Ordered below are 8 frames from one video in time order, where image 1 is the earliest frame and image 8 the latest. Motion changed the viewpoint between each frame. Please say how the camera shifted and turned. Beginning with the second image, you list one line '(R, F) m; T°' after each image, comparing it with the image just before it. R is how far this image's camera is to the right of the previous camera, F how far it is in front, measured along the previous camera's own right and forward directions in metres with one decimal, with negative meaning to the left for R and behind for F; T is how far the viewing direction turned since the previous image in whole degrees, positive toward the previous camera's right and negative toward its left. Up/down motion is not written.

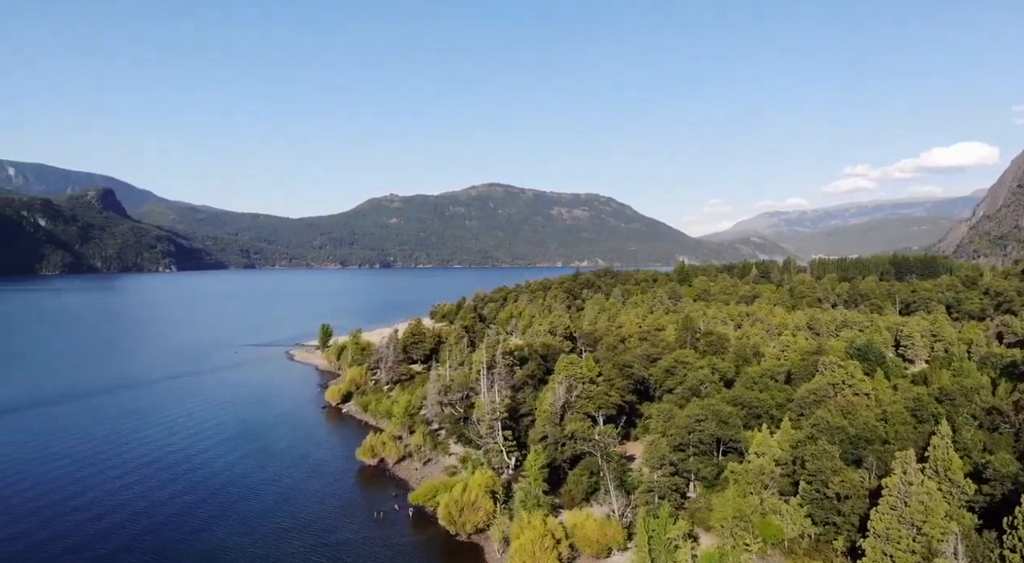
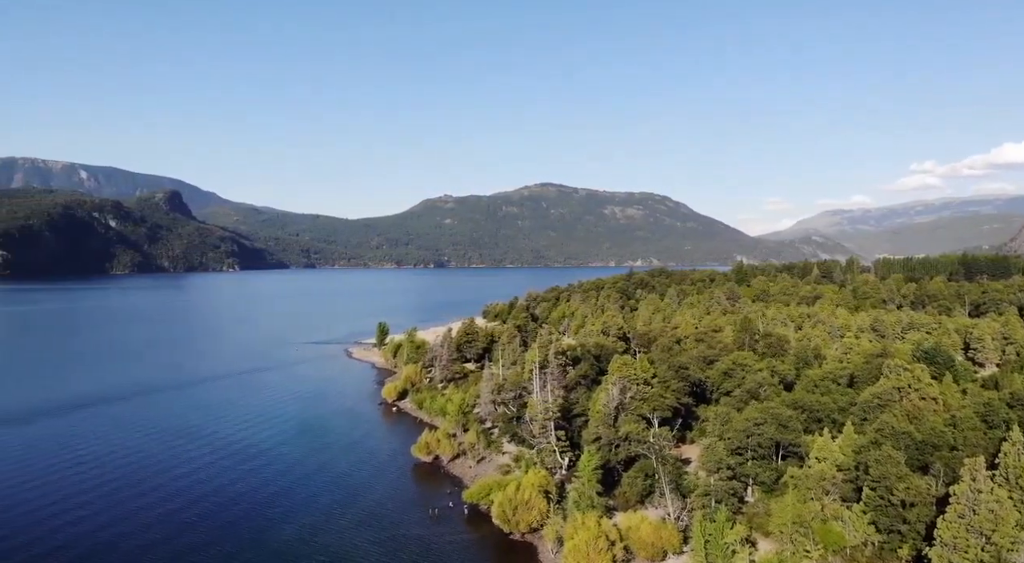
(-0.9, +0.1) m; -4°
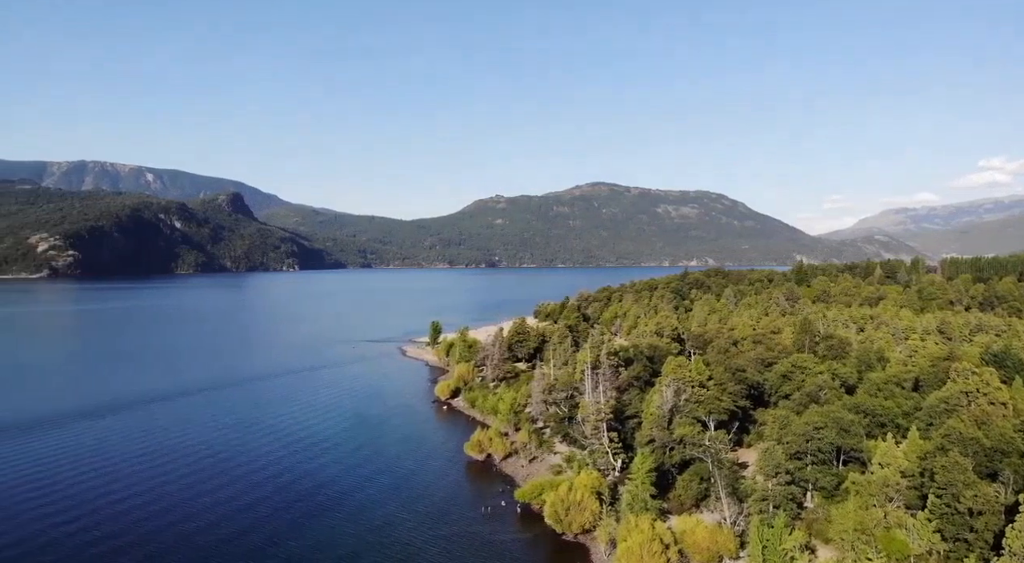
(-1.2, +0.2) m; -3°
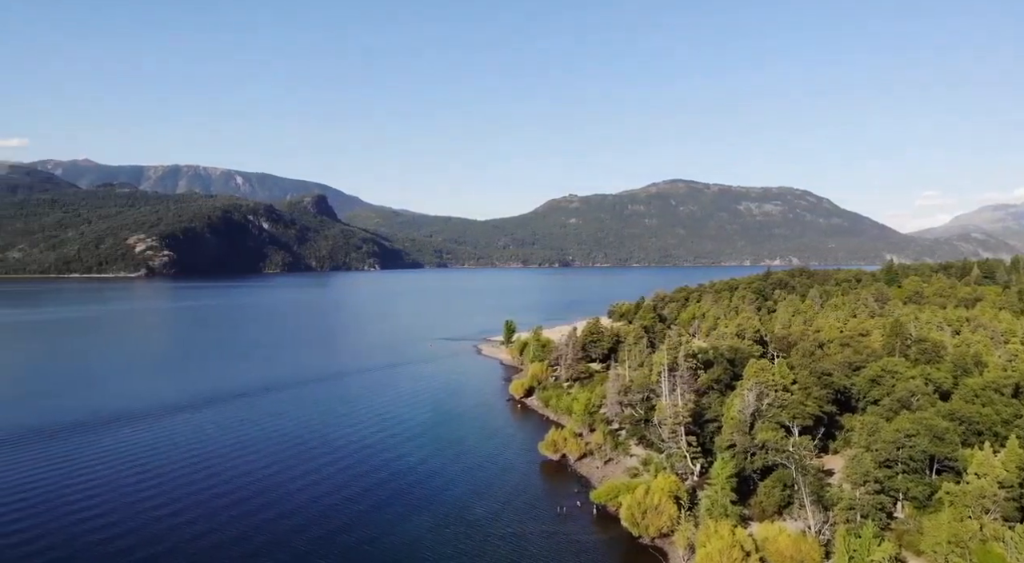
(-1.8, +0.1) m; -4°
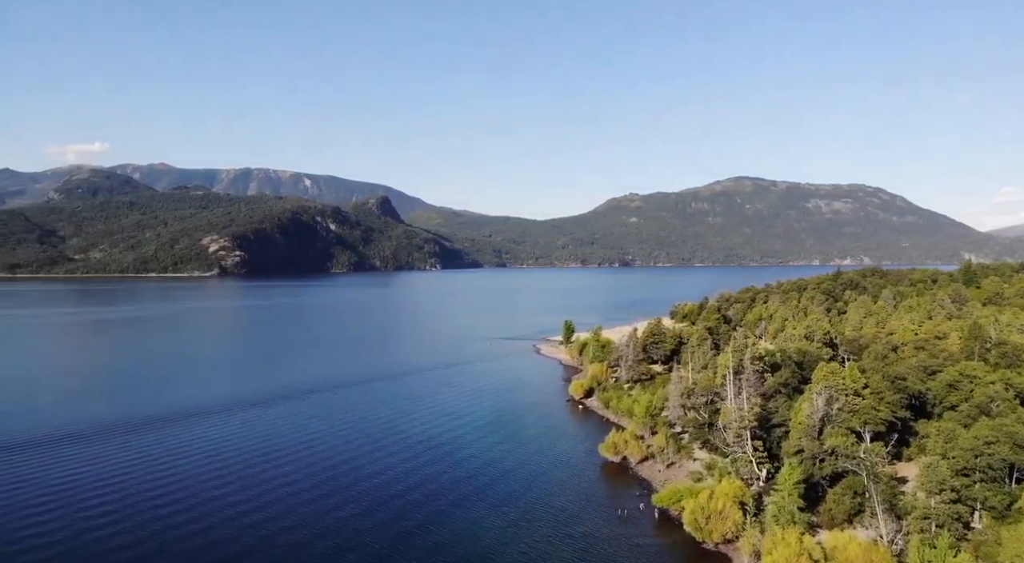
(-1.3, 0.0) m; -4°
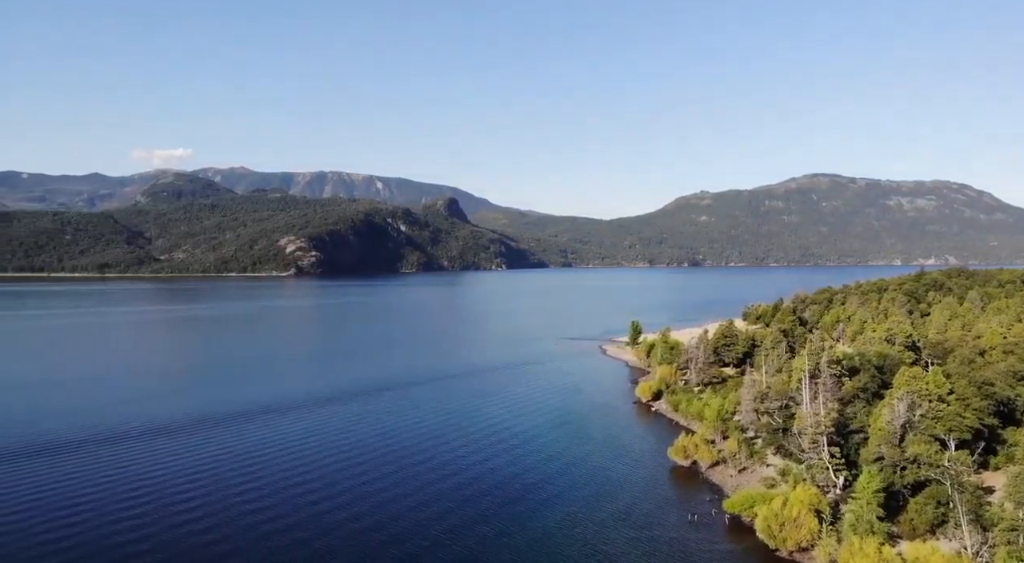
(-1.3, -0.2) m; -4°
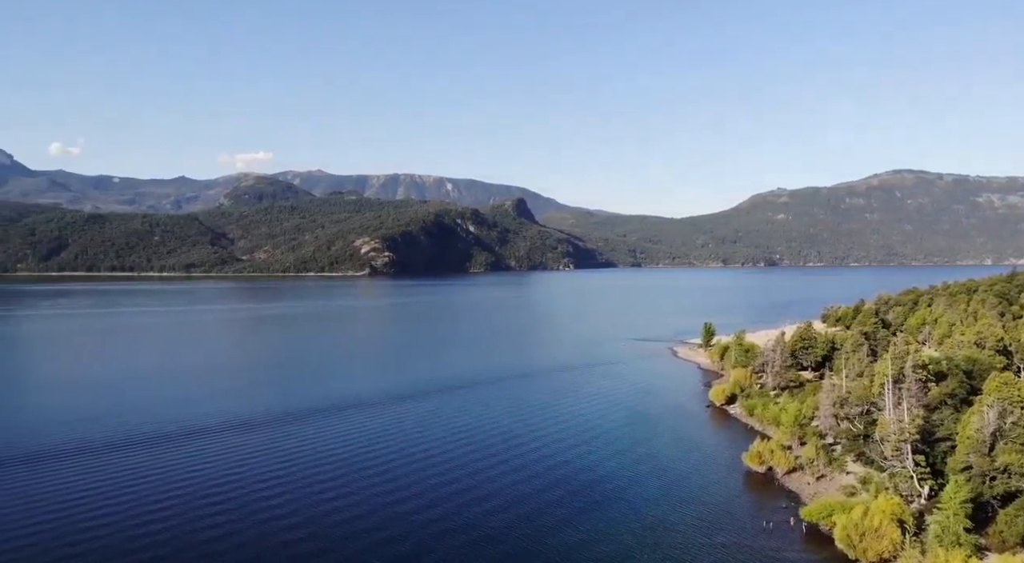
(+0.1, -0.5) m; -6°
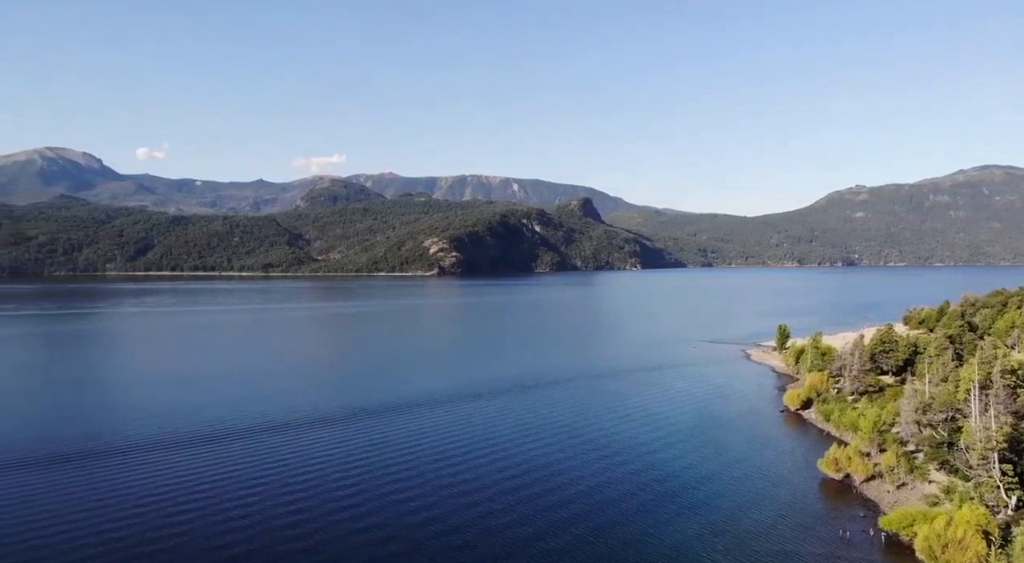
(+0.2, -0.8) m; -6°
